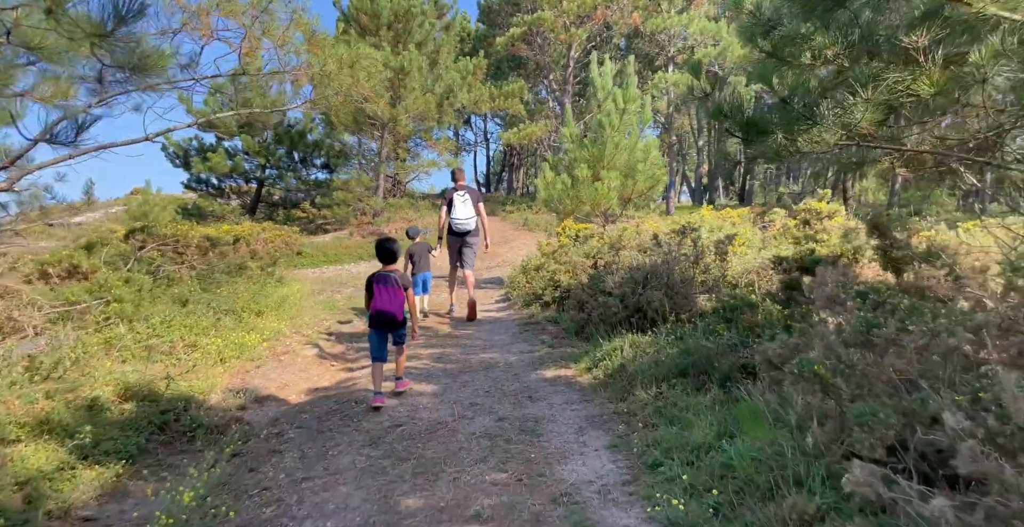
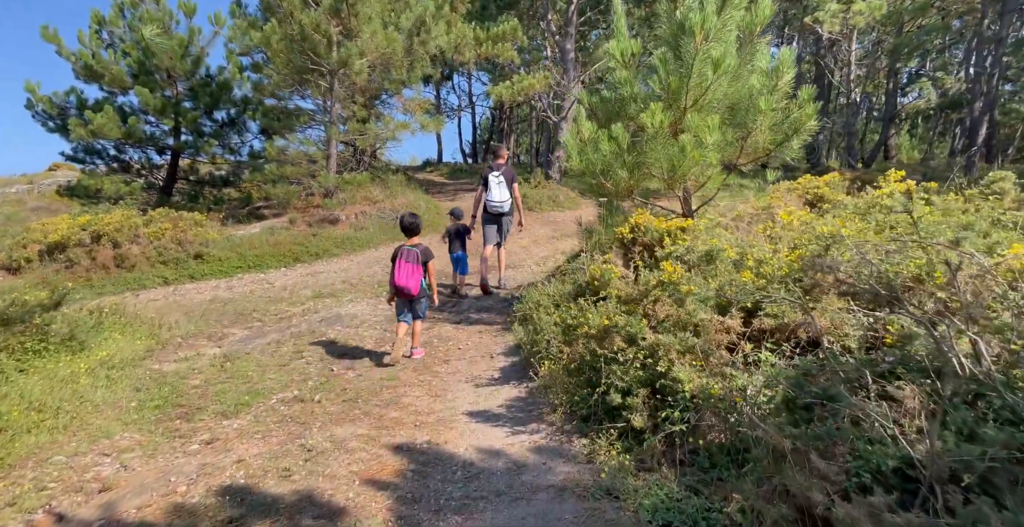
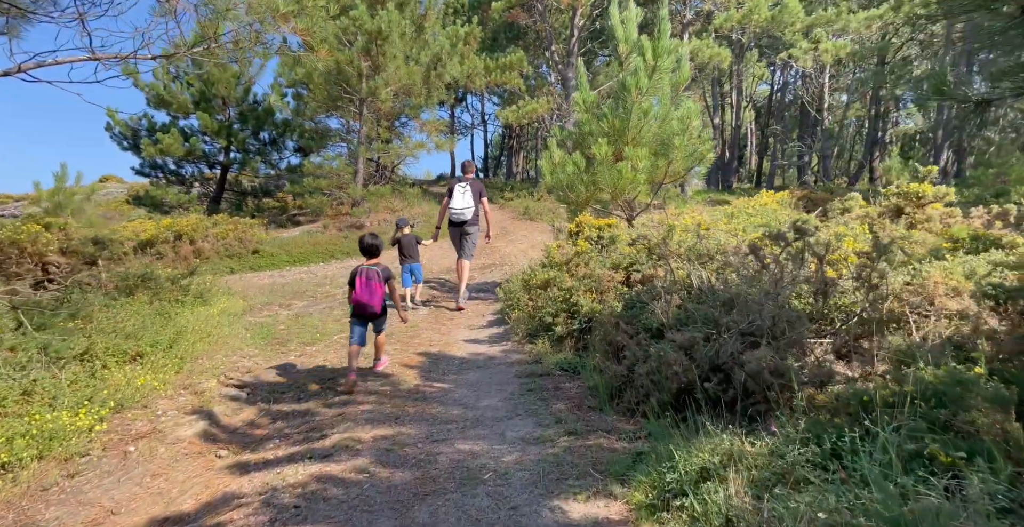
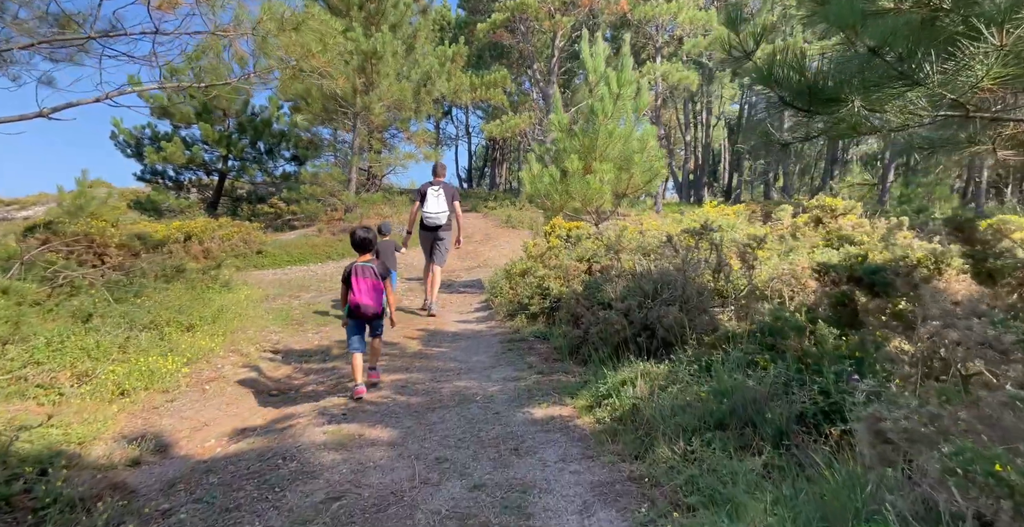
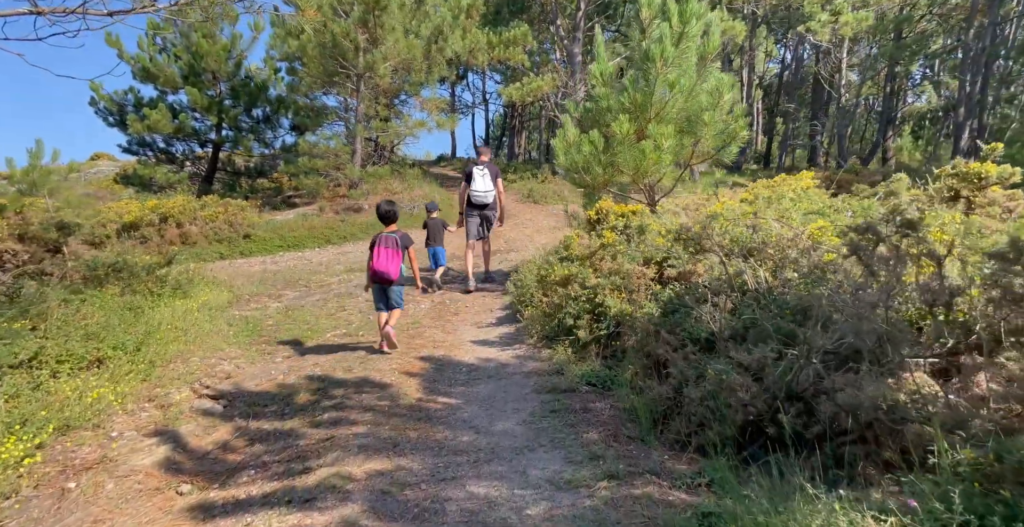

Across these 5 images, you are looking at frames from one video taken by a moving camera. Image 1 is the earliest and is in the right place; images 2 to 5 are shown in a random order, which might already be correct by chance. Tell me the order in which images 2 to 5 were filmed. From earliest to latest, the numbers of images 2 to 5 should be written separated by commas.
4, 3, 5, 2
